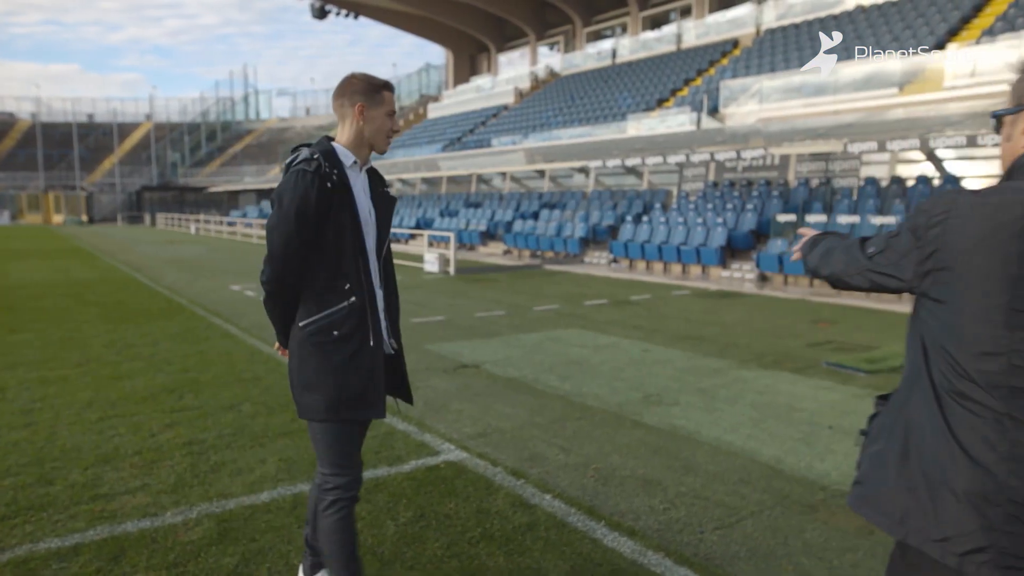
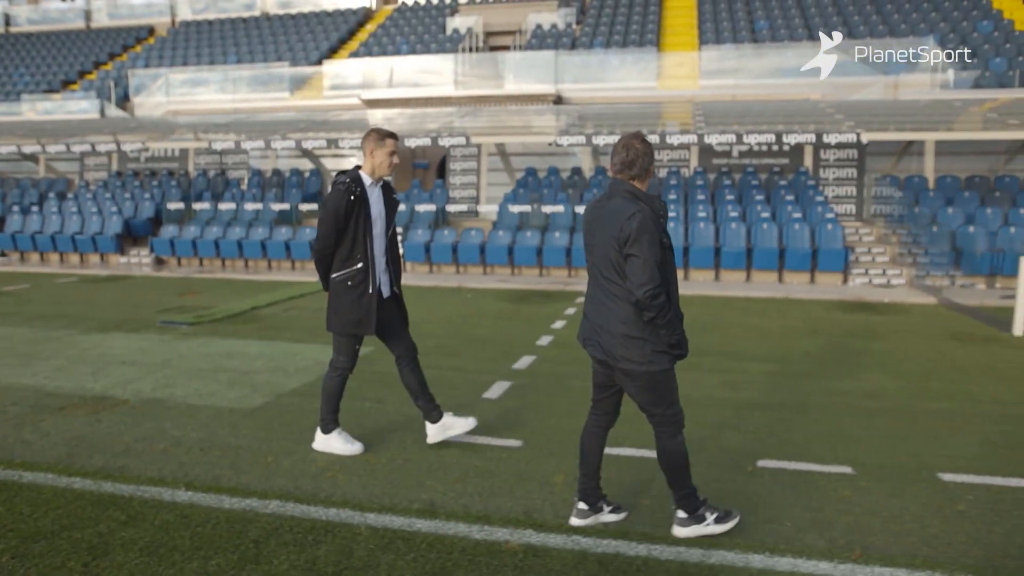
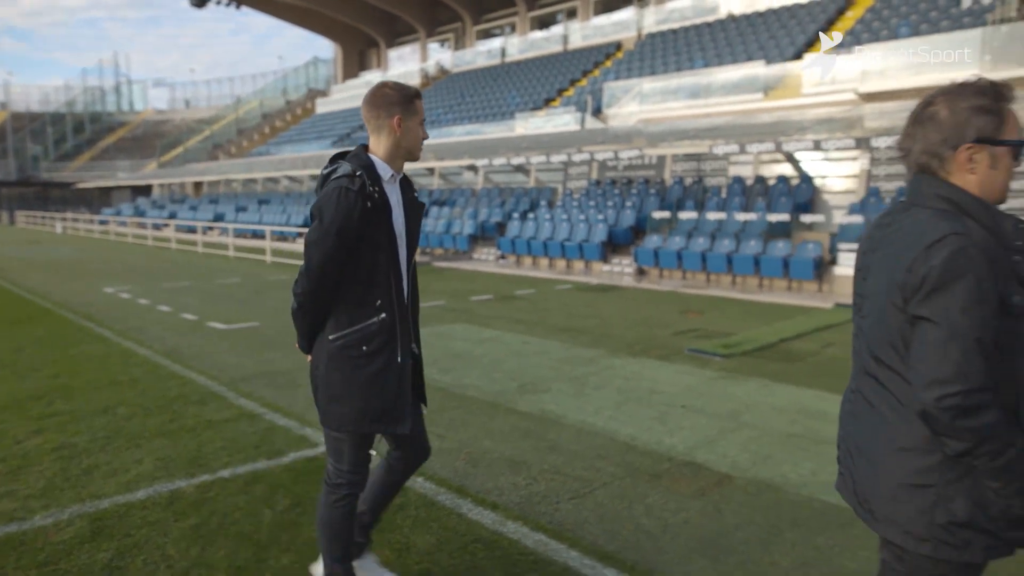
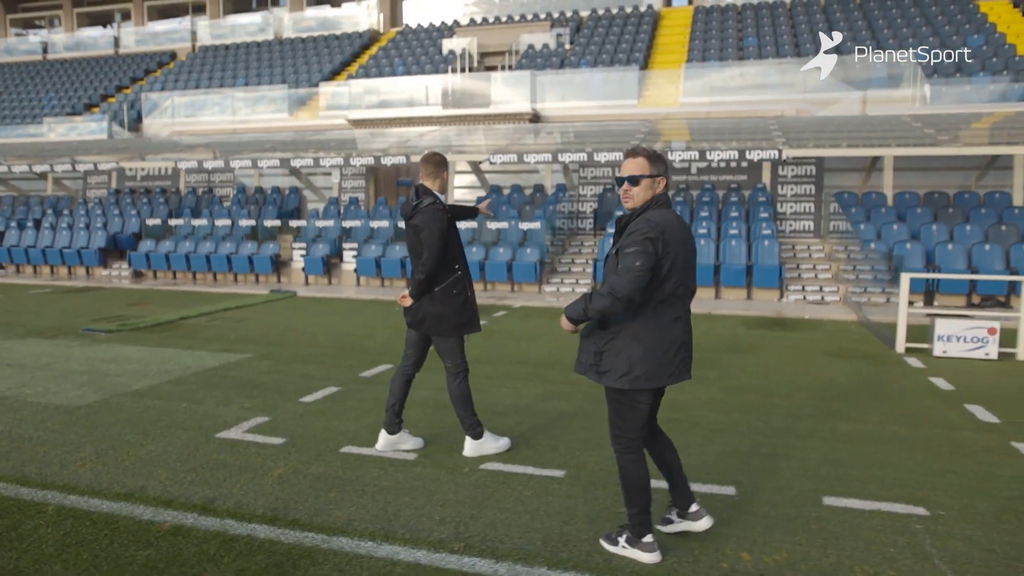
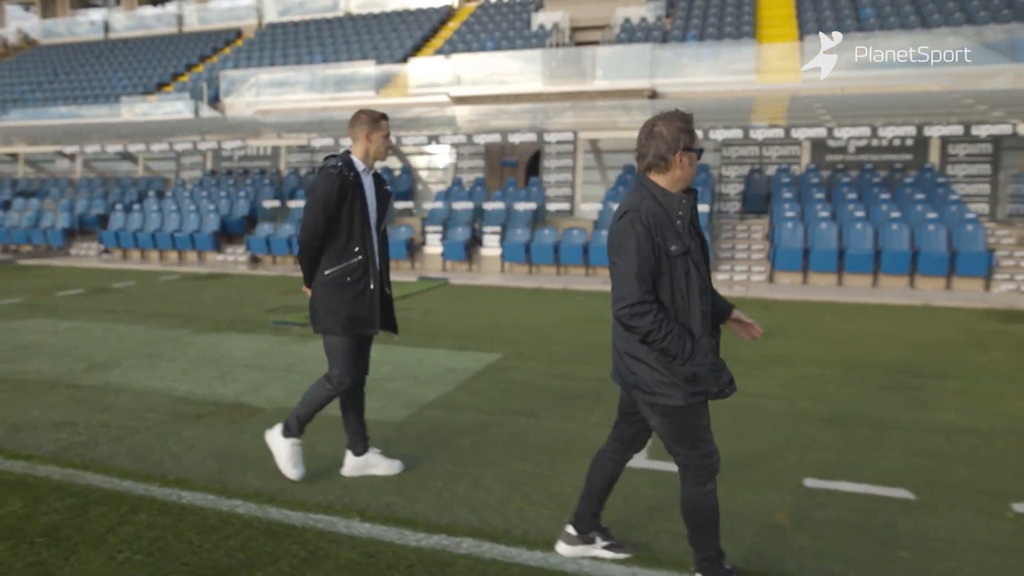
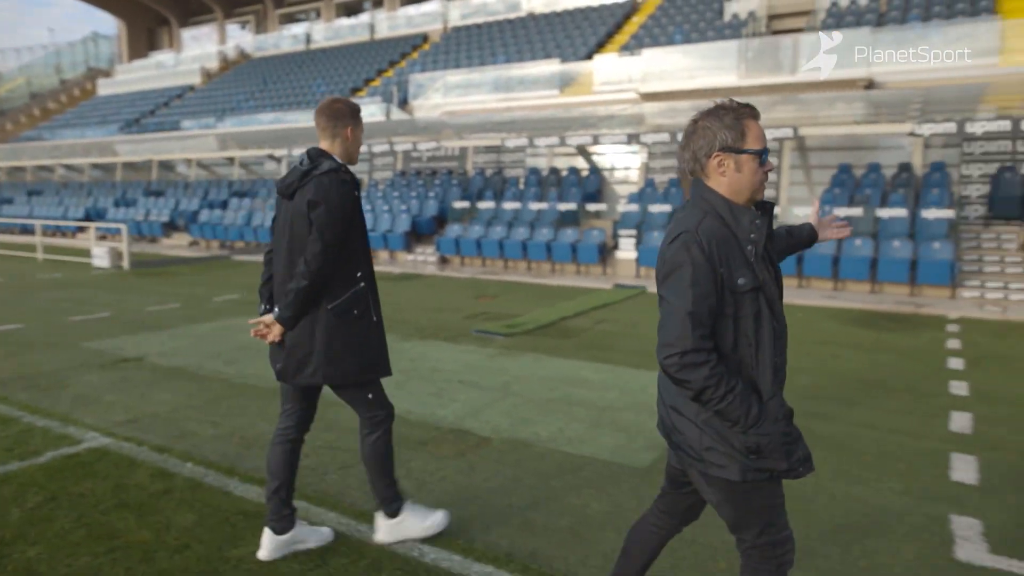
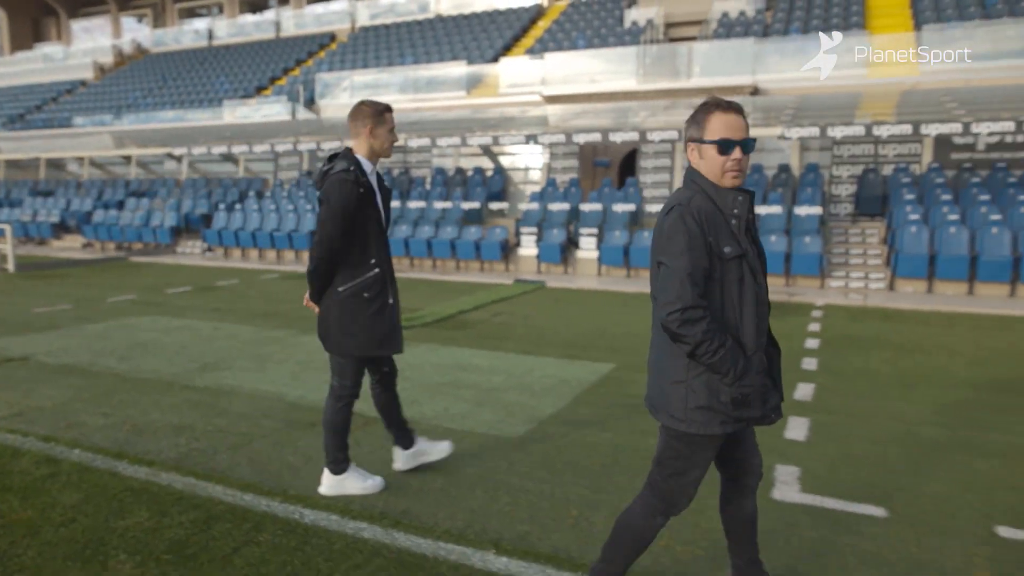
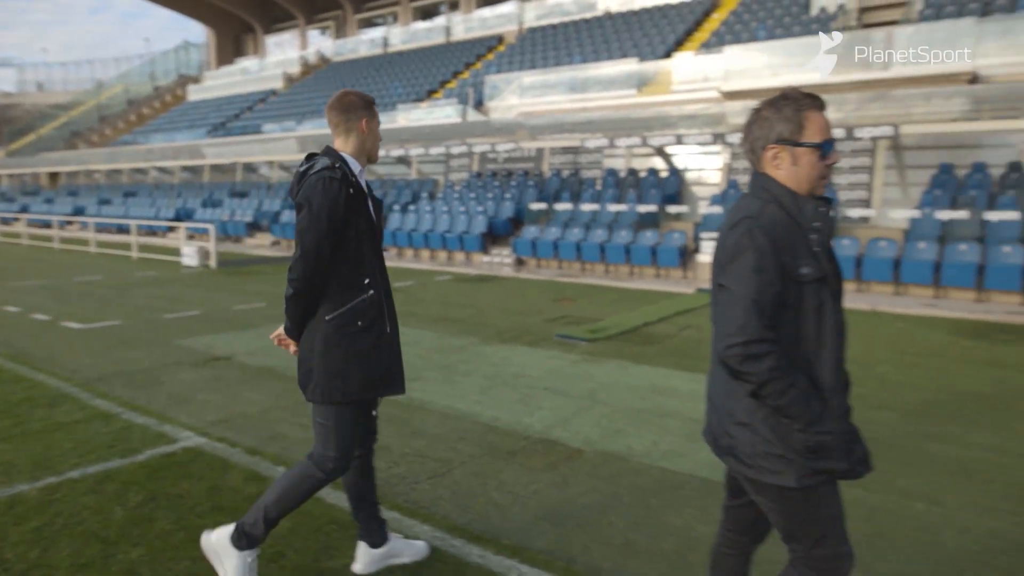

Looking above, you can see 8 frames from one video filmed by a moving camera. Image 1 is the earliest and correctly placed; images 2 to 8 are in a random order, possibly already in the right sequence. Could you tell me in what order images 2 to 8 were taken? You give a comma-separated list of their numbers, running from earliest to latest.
3, 8, 6, 7, 5, 2, 4
